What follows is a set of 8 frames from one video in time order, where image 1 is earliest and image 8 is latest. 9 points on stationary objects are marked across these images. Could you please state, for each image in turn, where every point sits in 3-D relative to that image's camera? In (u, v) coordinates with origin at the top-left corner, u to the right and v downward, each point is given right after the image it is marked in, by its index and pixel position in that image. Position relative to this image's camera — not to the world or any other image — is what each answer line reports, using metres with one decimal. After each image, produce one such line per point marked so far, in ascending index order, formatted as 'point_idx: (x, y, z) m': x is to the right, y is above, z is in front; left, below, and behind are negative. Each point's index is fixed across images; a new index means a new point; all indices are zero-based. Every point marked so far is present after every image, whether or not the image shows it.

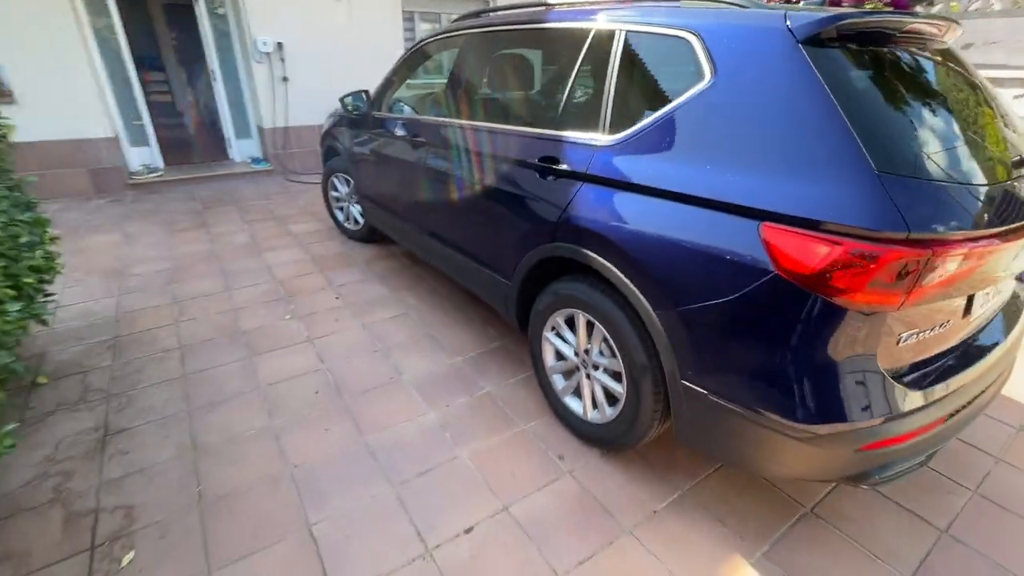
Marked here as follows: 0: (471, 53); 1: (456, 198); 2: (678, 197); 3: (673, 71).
0: (-0.2, +1.5, +3.0) m
1: (-0.4, +0.6, +2.9) m
2: (+0.6, +0.3, +1.7) m
3: (+0.6, +0.8, +1.8) m
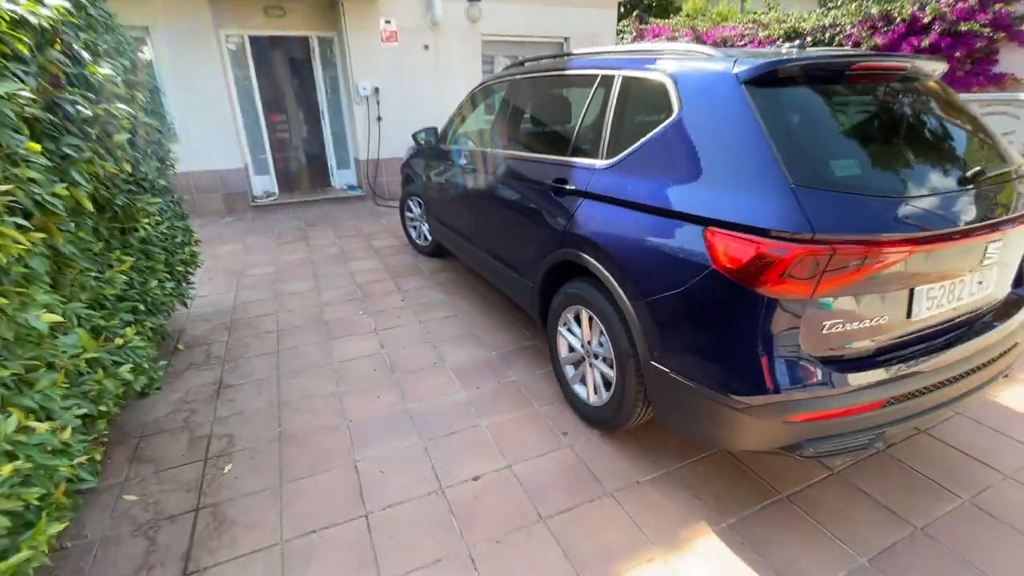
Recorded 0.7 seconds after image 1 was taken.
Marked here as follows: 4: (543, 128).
0: (+0.1, +1.5, +3.5) m
1: (-0.1, +0.5, +3.4) m
2: (+0.6, +0.3, +2.0) m
3: (+0.7, +0.8, +2.2) m
4: (+0.2, +1.1, +3.2) m
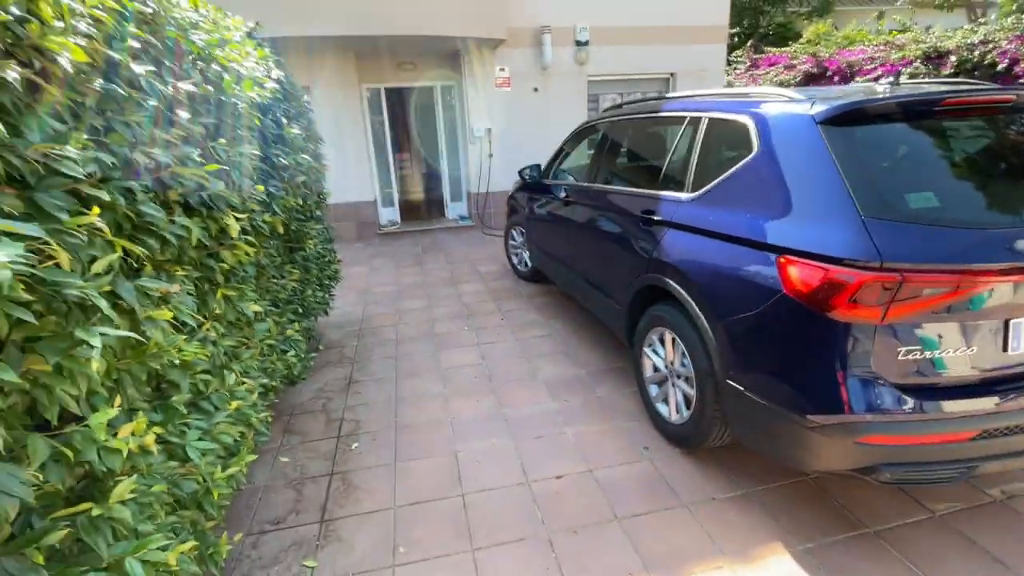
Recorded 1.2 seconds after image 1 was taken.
0: (+0.9, +1.3, +3.8) m
1: (+0.6, +0.4, +3.7) m
2: (+1.0, +0.2, +2.2) m
3: (+1.1, +0.7, +2.4) m
4: (+0.9, +0.9, +3.4) m
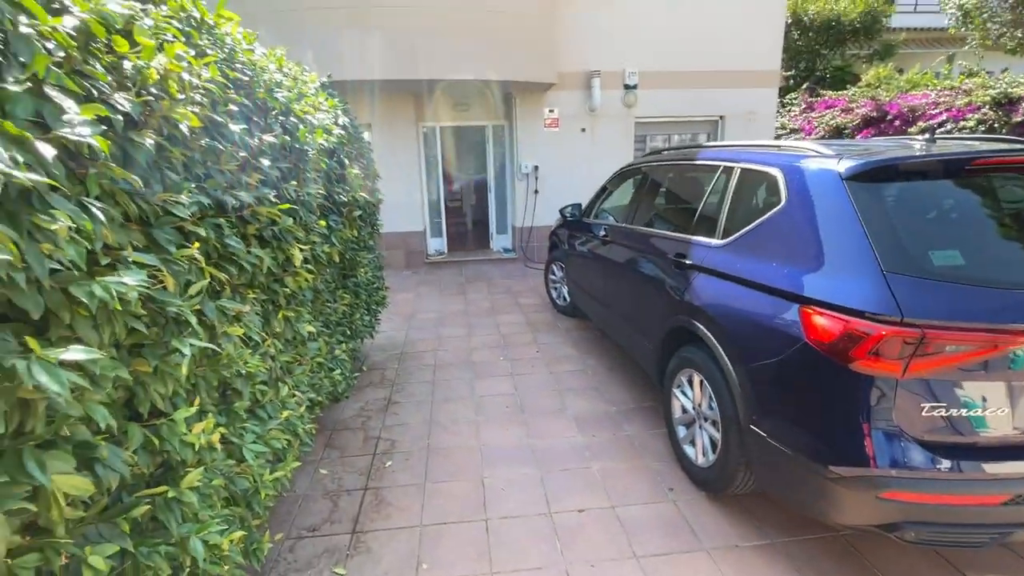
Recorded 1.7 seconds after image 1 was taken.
0: (+1.2, +0.9, +4.0) m
1: (+0.9, 0.0, +3.8) m
2: (+1.2, 0.0, +2.3) m
3: (+1.3, +0.5, +2.5) m
4: (+1.2, +0.6, +3.5) m
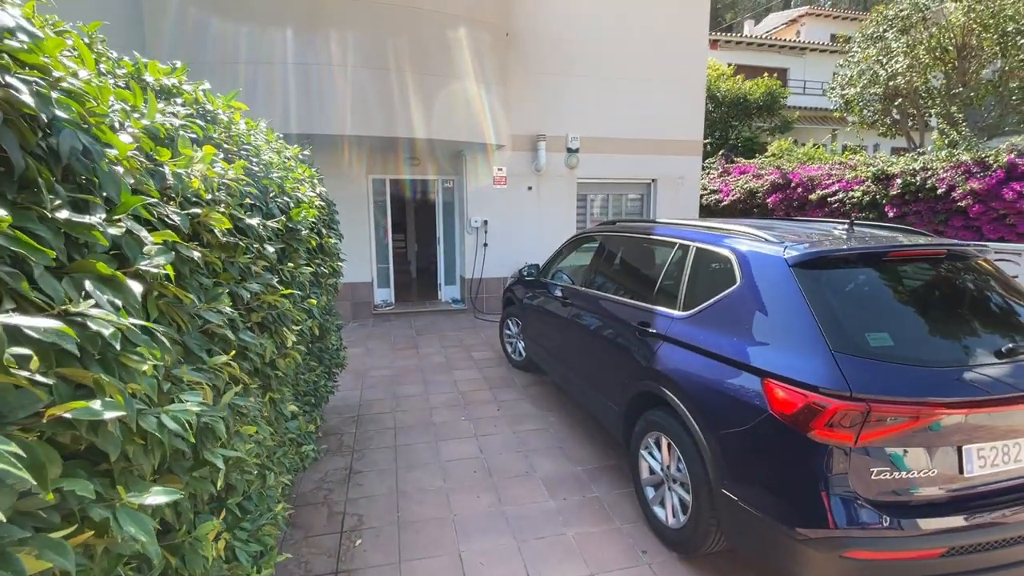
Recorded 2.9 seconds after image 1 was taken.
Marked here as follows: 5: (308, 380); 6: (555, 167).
0: (+0.9, +0.4, +4.3) m
1: (+0.6, -0.5, +4.0) m
2: (+1.1, -0.4, +2.5) m
3: (+1.2, +0.1, +2.8) m
4: (+1.0, +0.1, +3.8) m
5: (-1.2, -0.5, +2.8) m
6: (+0.8, +2.3, +8.9) m
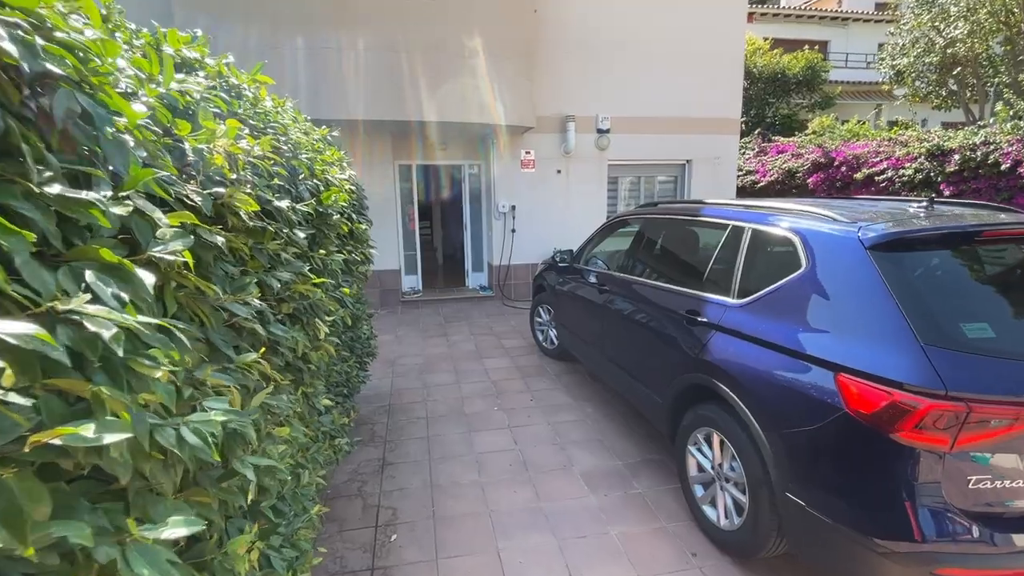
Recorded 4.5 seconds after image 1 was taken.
0: (+1.2, +0.5, +4.0) m
1: (+0.9, -0.3, +3.8) m
2: (+1.3, -0.3, +2.3) m
3: (+1.4, +0.2, +2.5) m
4: (+1.2, +0.2, +3.6) m
5: (-1.0, -0.5, +2.7) m
6: (+1.3, +2.5, +8.7) m
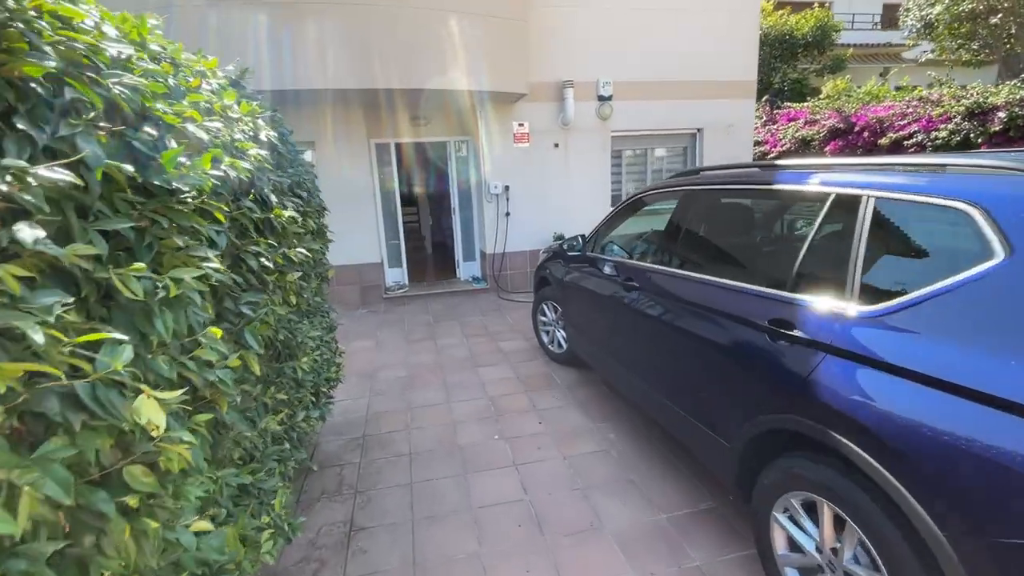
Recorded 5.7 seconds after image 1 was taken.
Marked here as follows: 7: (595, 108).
0: (+1.2, +0.6, +3.1) m
1: (+0.9, -0.3, +2.9) m
2: (+1.3, -0.3, +1.4) m
3: (+1.5, +0.2, +1.6) m
4: (+1.2, +0.3, +2.7) m
5: (-1.0, -0.6, +1.8) m
6: (+1.2, +2.7, +7.7) m
7: (+1.4, +2.9, +7.7) m
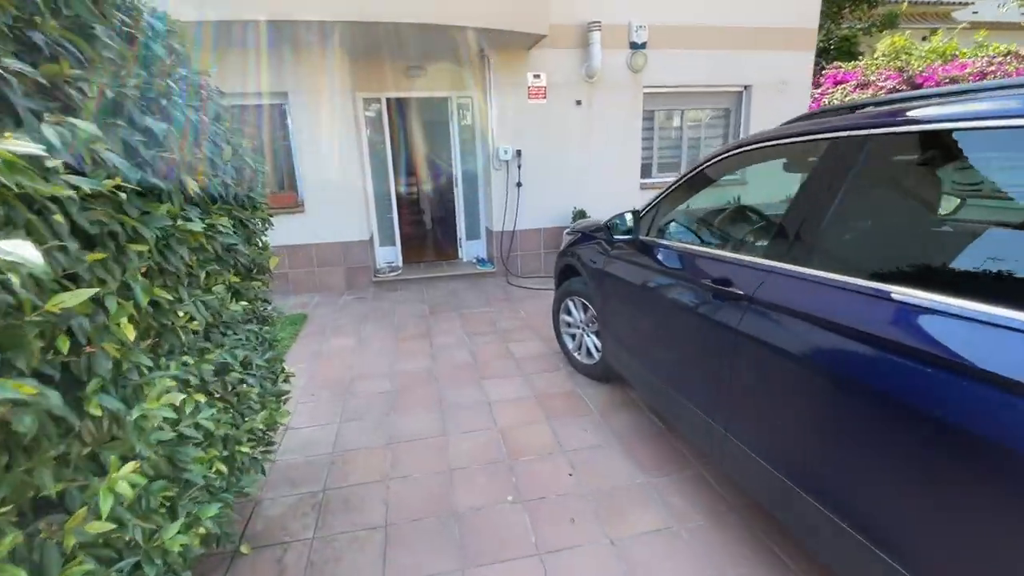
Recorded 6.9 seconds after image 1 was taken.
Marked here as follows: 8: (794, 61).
0: (+1.3, +0.5, +2.0) m
1: (+1.0, -0.4, +1.8) m
2: (+1.4, -0.4, +0.3) m
3: (+1.6, 0.0, +0.5) m
4: (+1.3, +0.2, +1.6) m
5: (-0.8, -0.6, +0.7) m
6: (+1.4, +2.9, +6.4) m
7: (+1.6, +3.1, +6.4) m
8: (+4.1, +3.3, +6.9) m
